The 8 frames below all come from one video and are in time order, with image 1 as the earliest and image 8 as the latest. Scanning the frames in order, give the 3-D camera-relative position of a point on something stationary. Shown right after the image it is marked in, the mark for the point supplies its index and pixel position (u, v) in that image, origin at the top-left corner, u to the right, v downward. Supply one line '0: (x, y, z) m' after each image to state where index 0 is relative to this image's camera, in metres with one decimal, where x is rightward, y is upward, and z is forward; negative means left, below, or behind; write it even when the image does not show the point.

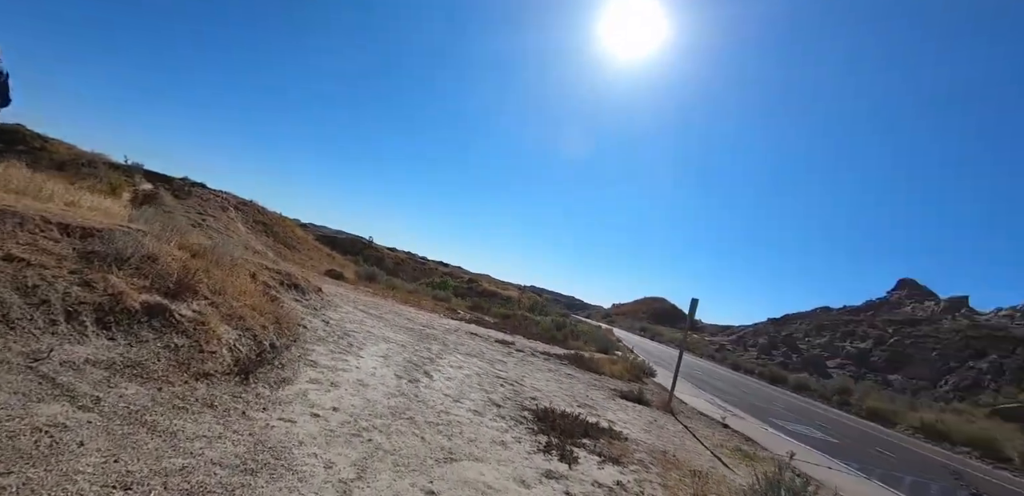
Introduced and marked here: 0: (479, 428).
0: (-0.4, -2.2, +4.9) m
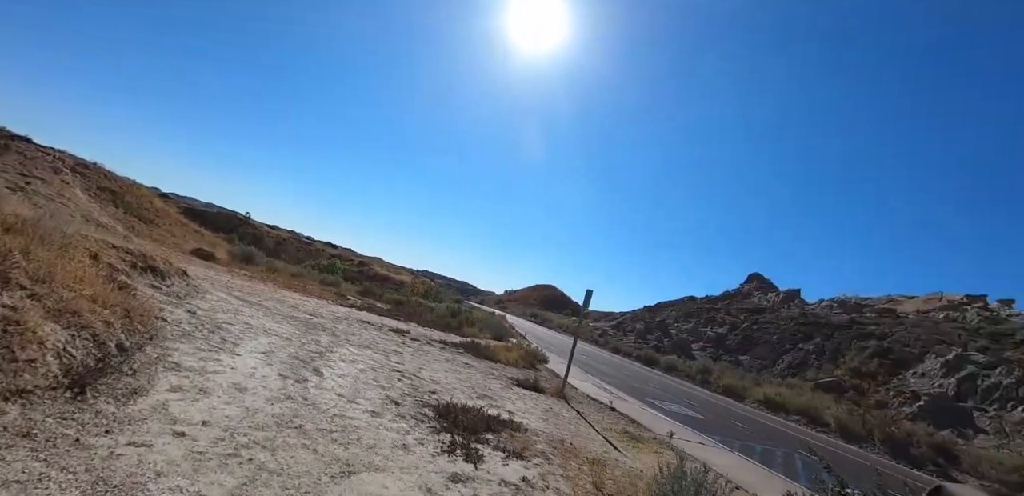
0: (-1.5, -2.1, +4.6) m
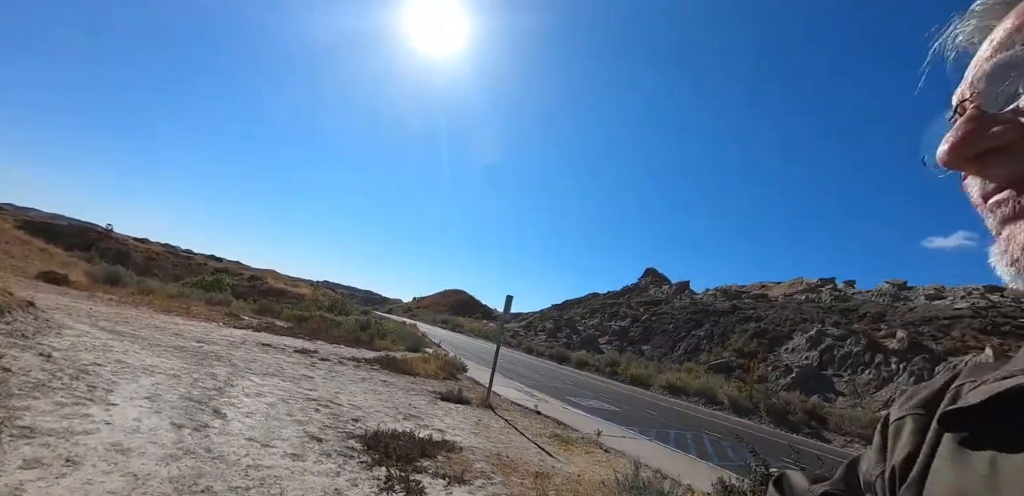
0: (-2.1, -2.3, +4.1) m
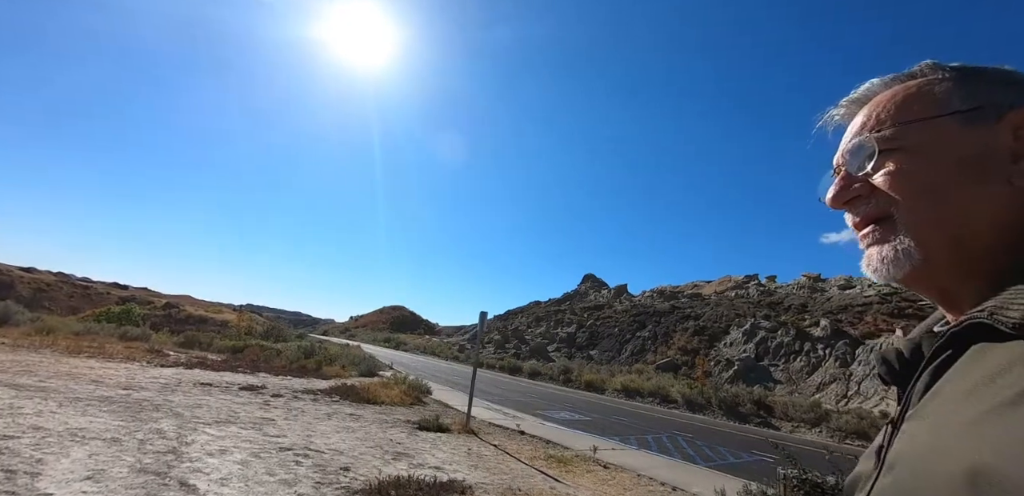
0: (-1.6, -2.6, +3.4) m
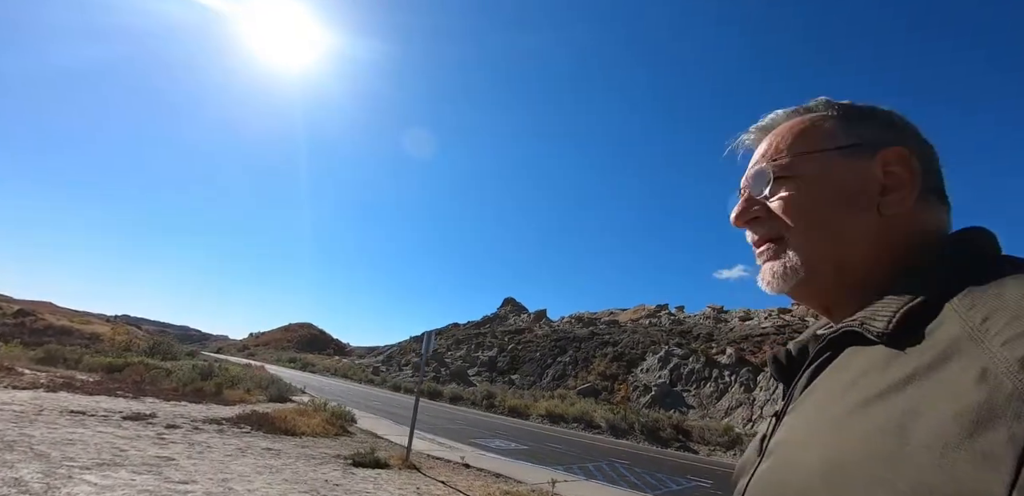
0: (-1.4, -2.6, +2.5) m
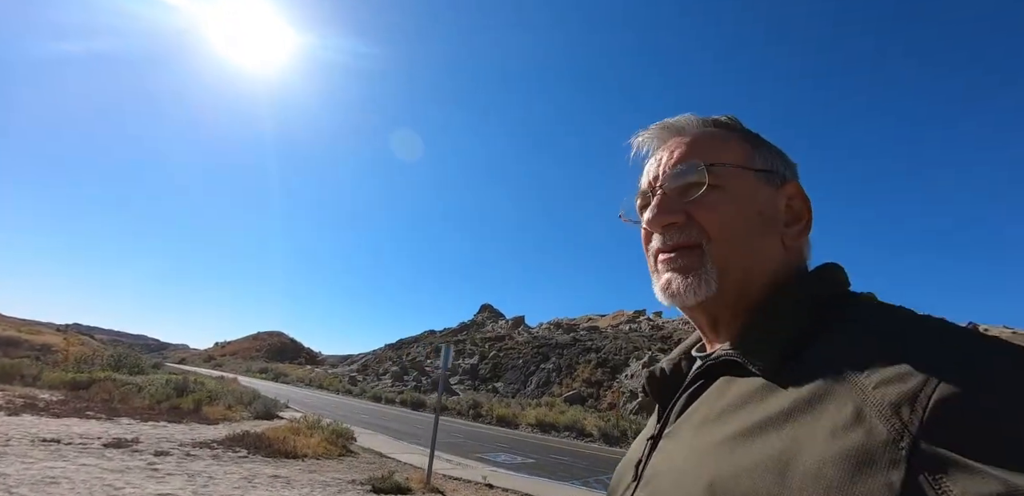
0: (-0.2, -2.6, +1.8) m
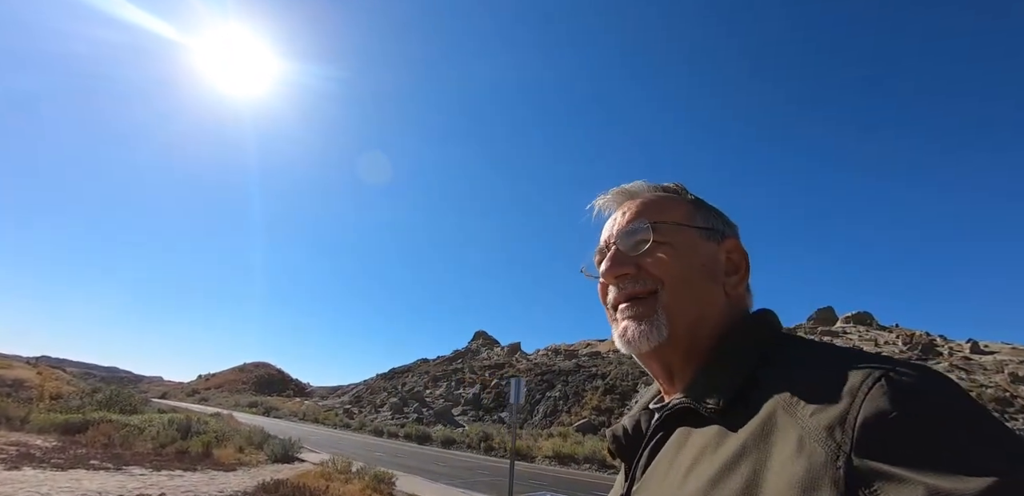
0: (+1.9, -2.3, +0.5) m
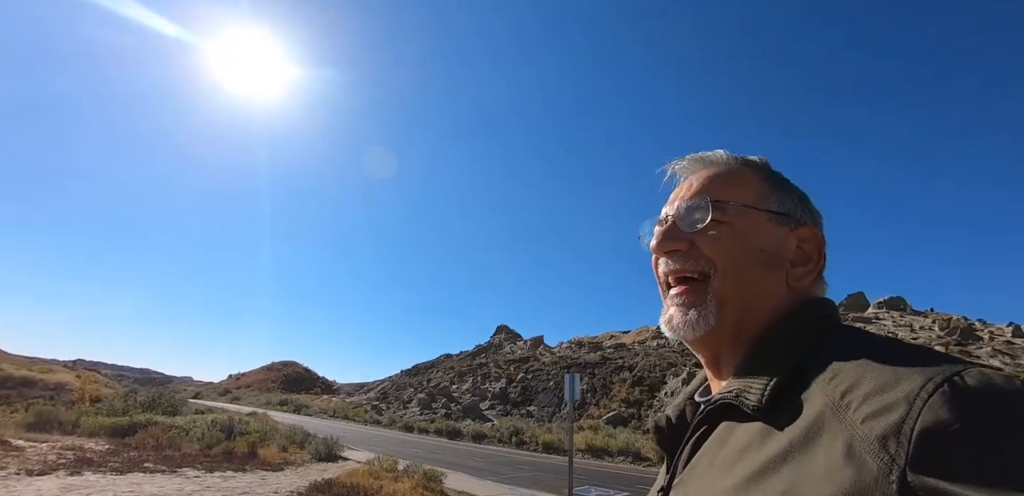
0: (+2.8, -2.1, -0.1) m
